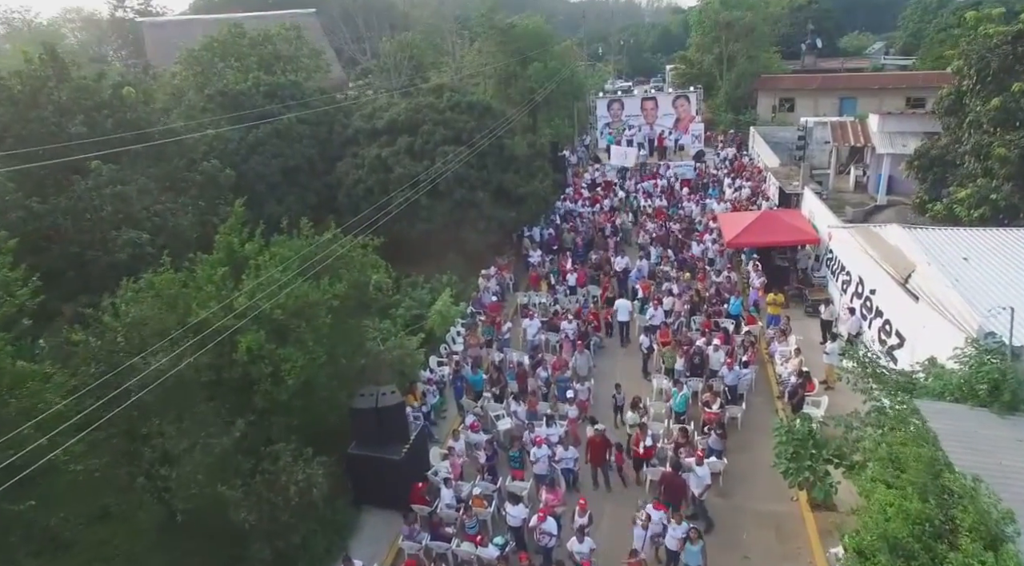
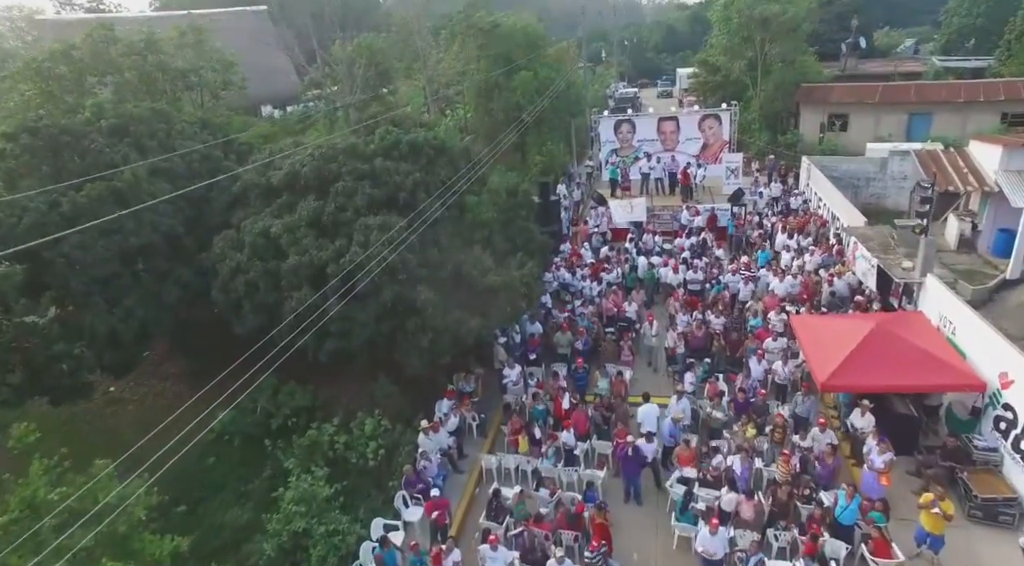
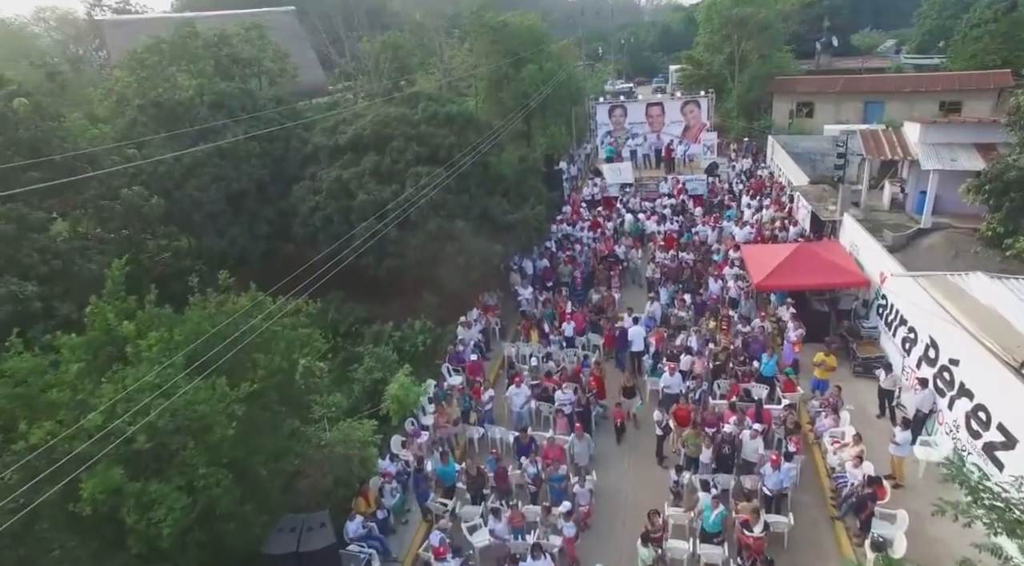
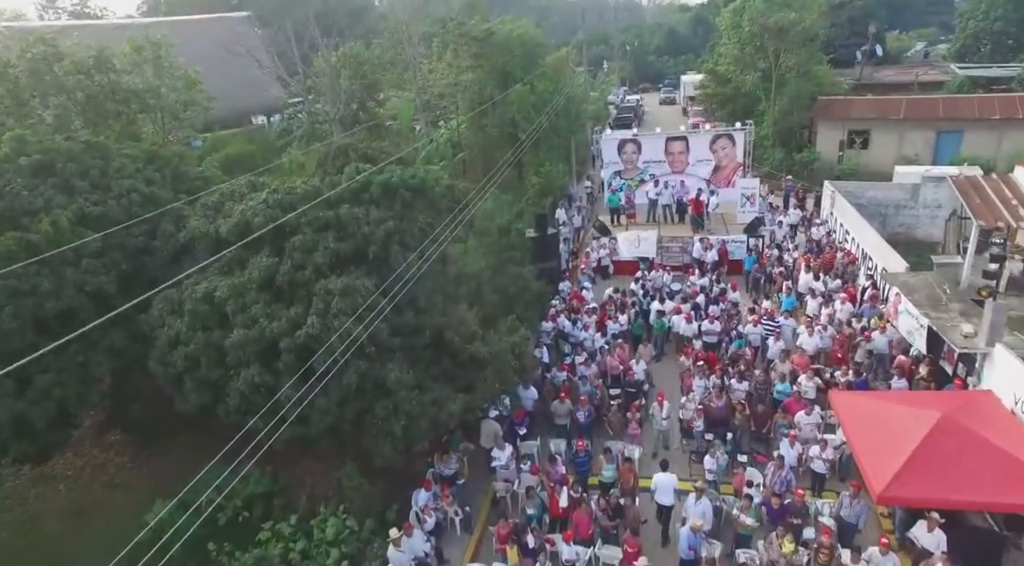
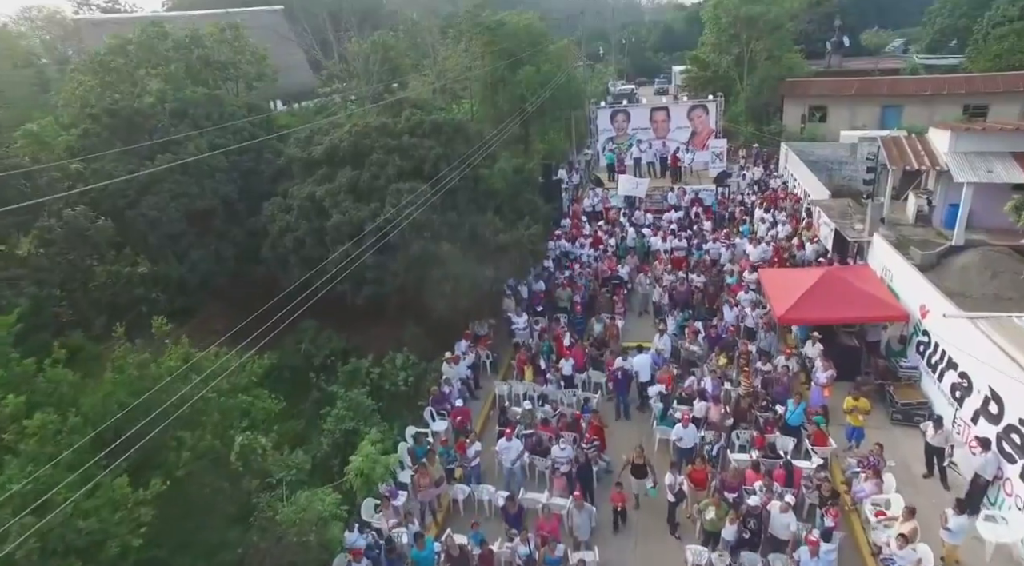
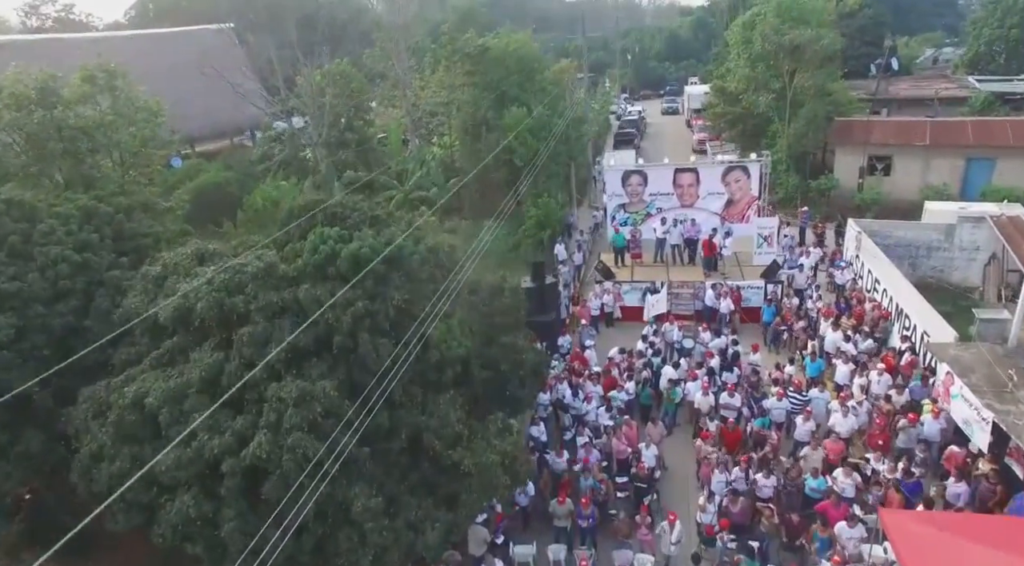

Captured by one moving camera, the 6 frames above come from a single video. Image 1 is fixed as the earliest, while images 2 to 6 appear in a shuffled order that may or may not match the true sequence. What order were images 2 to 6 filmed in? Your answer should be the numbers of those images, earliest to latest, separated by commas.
3, 5, 2, 4, 6
